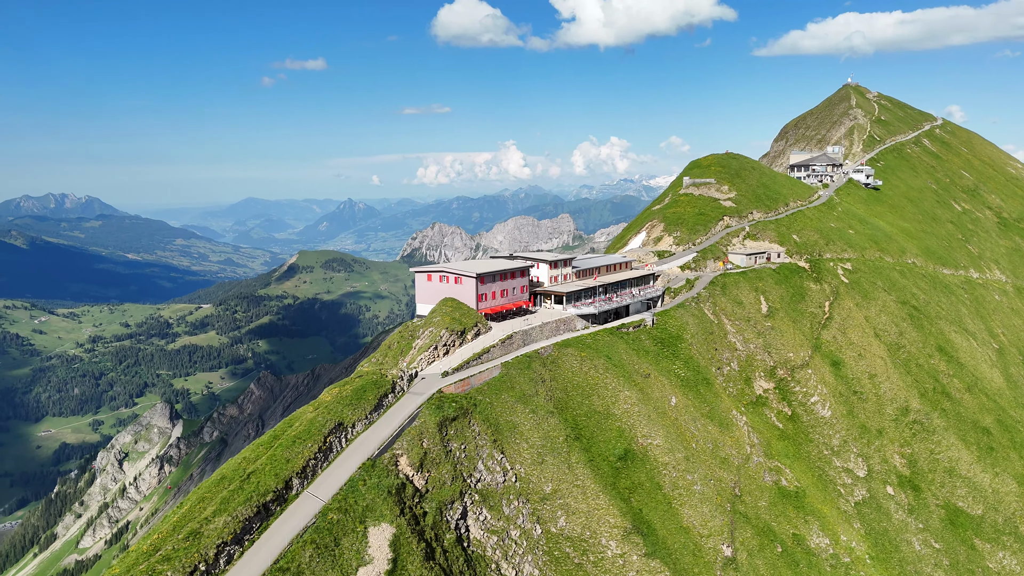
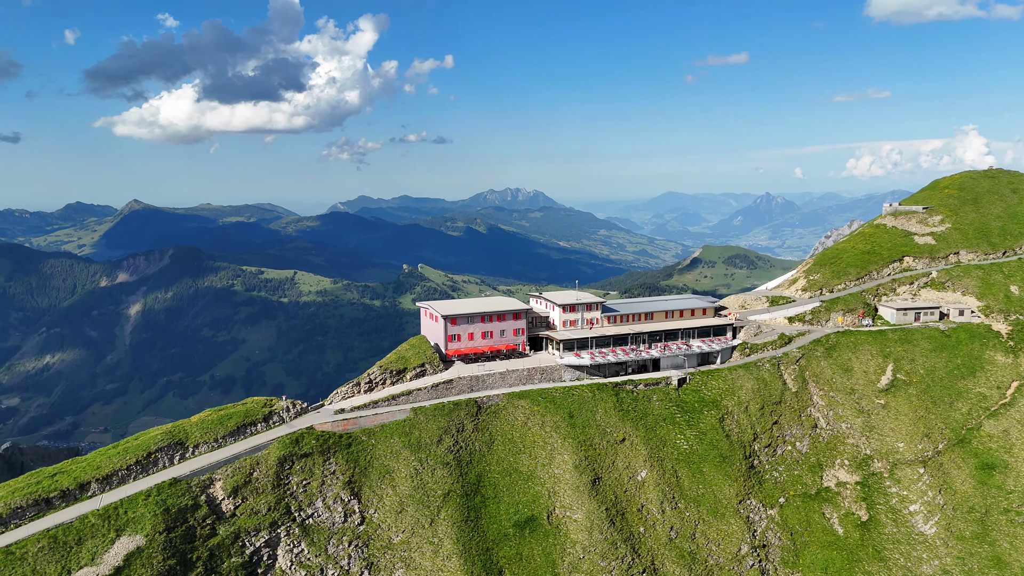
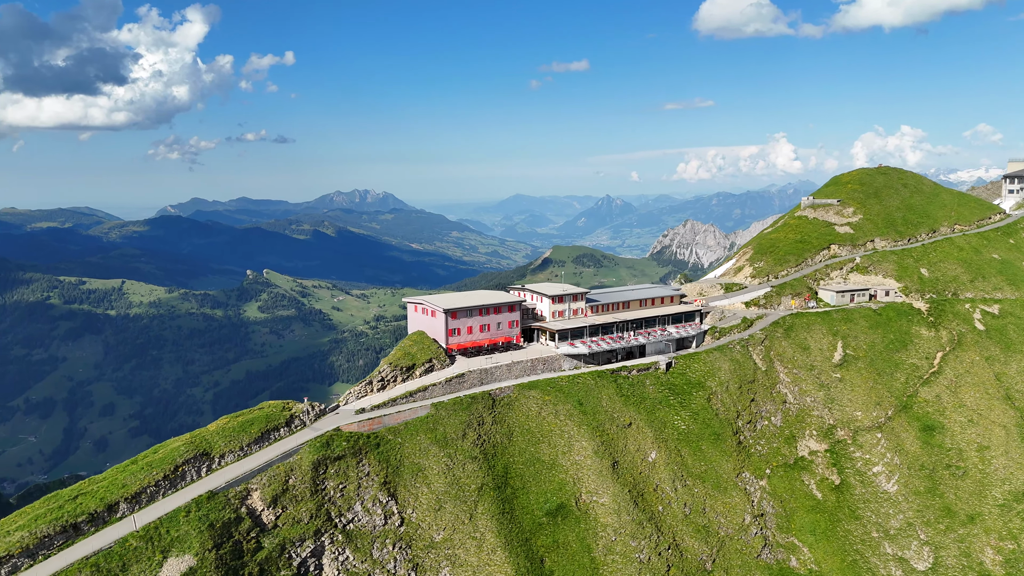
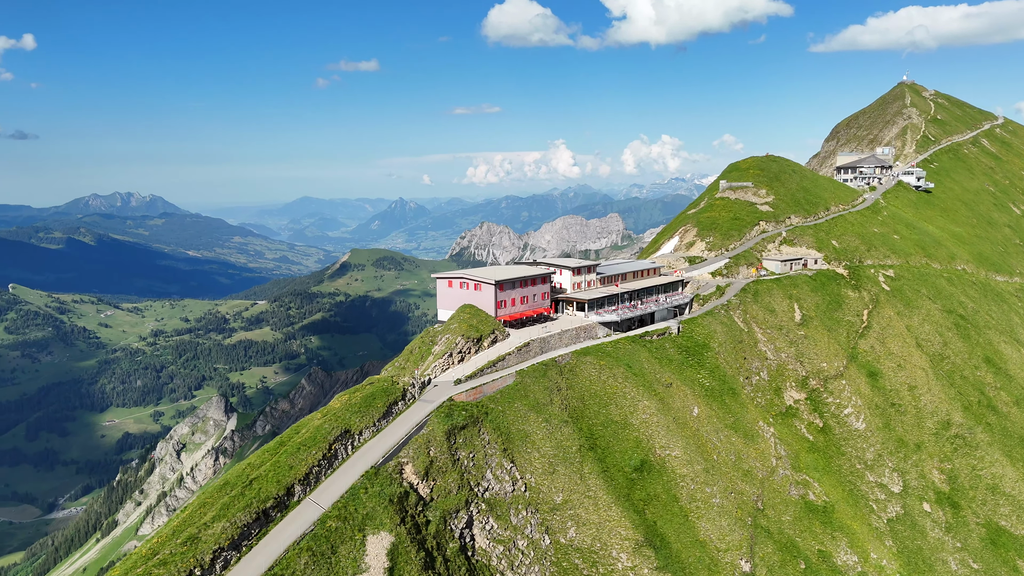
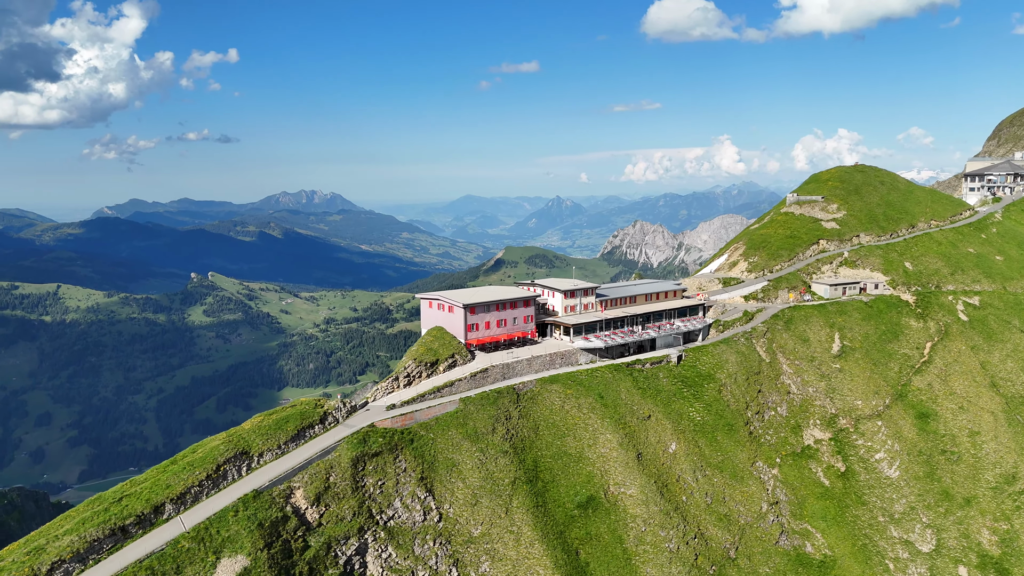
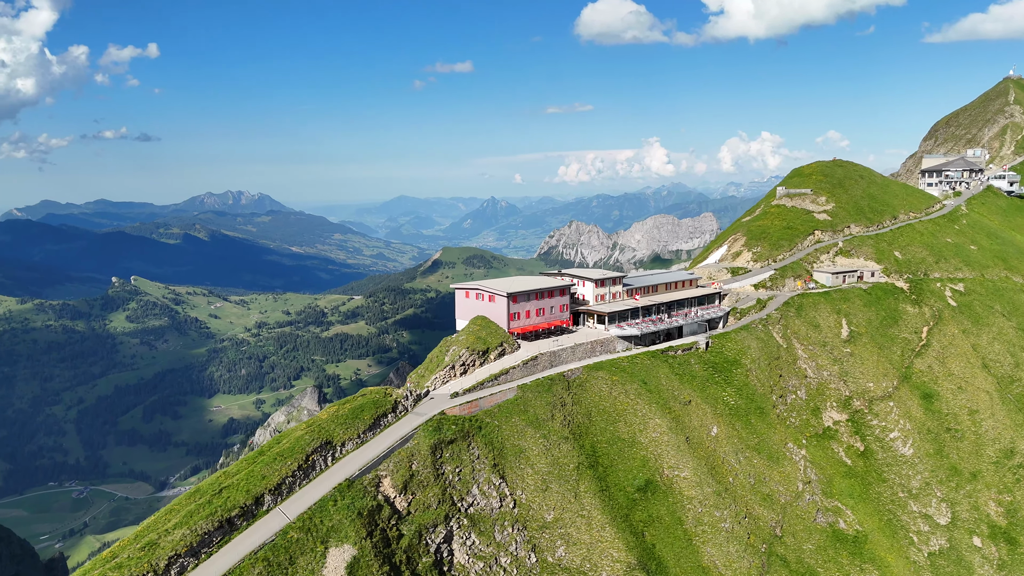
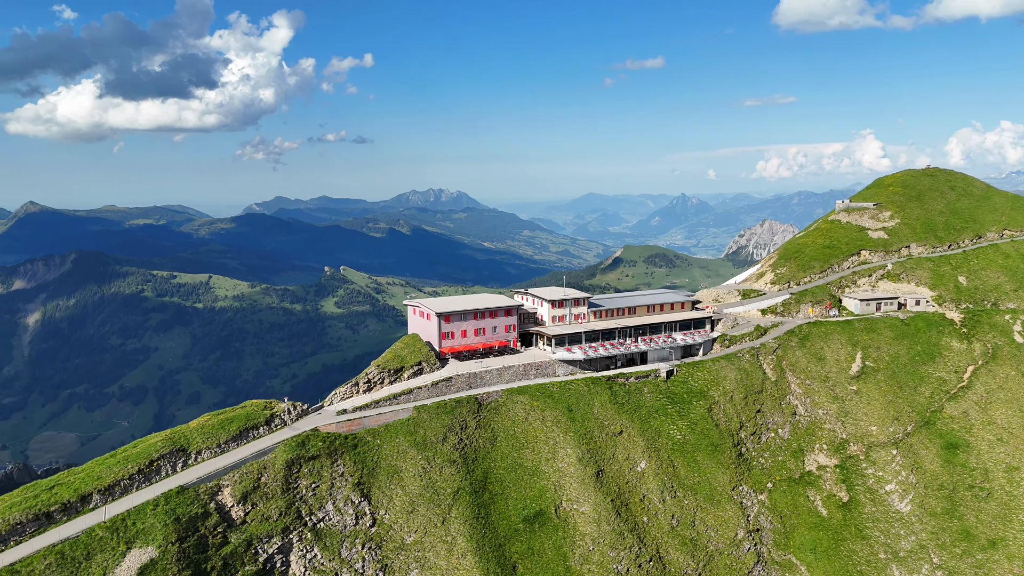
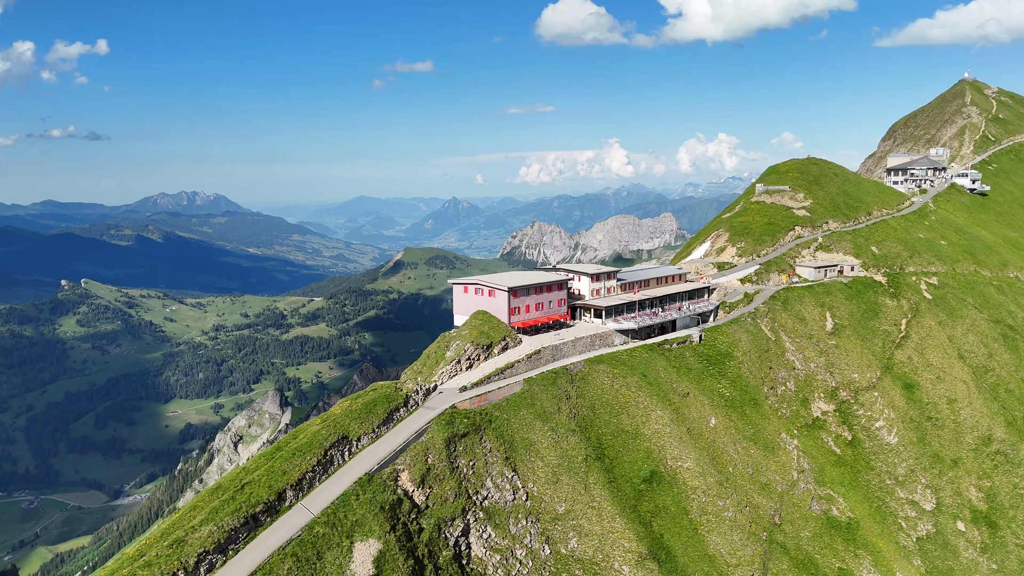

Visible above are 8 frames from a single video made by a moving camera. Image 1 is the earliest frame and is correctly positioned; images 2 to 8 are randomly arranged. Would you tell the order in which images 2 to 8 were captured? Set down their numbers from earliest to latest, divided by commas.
4, 8, 6, 5, 3, 7, 2
